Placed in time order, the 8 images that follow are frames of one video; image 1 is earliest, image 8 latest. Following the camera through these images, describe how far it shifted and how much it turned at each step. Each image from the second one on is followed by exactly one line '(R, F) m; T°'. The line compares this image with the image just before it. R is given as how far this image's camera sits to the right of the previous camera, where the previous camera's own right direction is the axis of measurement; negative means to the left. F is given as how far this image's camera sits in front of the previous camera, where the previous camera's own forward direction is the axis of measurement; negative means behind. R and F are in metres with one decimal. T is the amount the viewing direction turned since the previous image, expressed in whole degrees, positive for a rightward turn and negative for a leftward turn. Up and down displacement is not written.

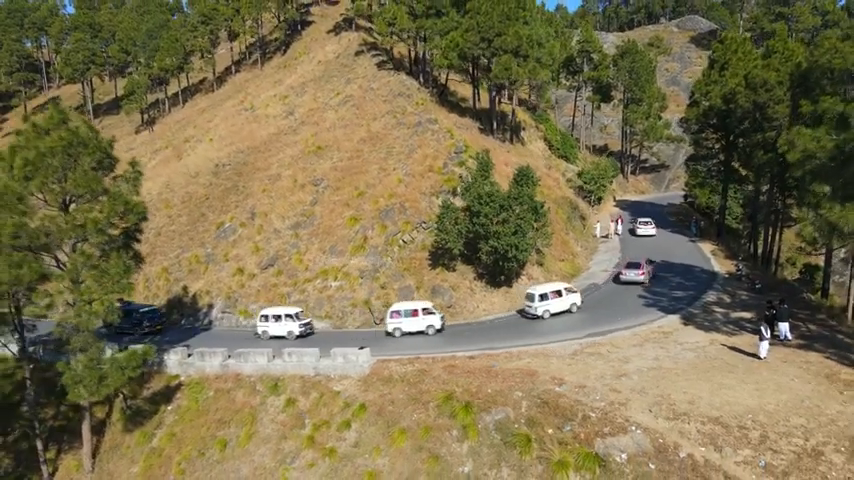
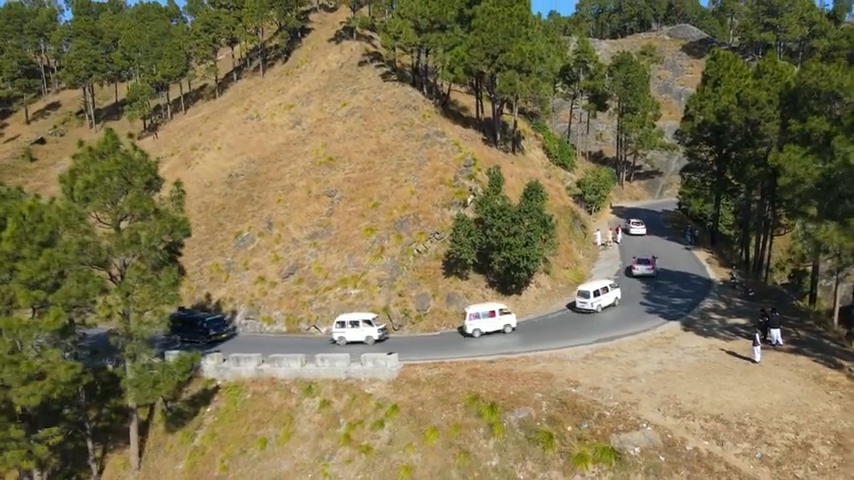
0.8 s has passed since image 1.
(-1.3, -2.1) m; +1°
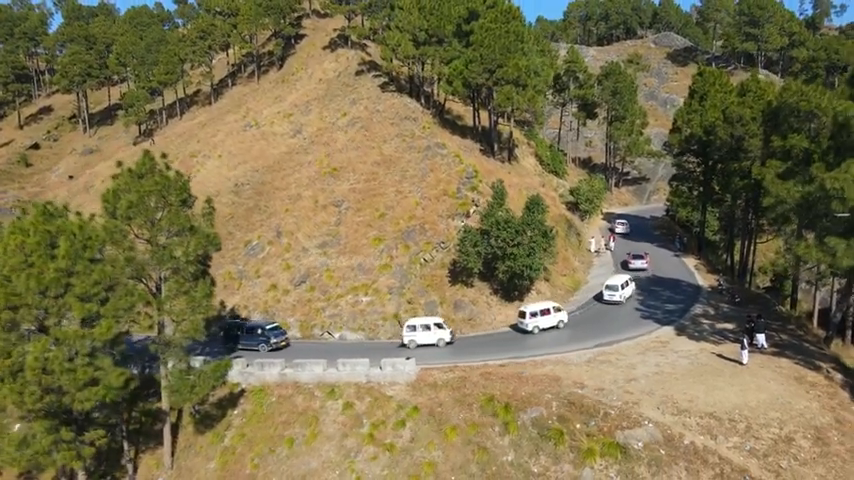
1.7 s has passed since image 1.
(-1.3, -2.0) m; +1°
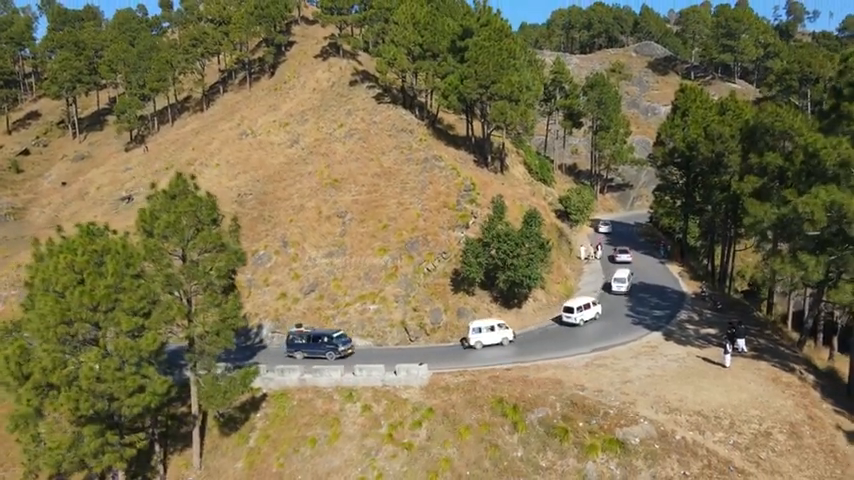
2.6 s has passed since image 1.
(-1.4, -2.3) m; +2°
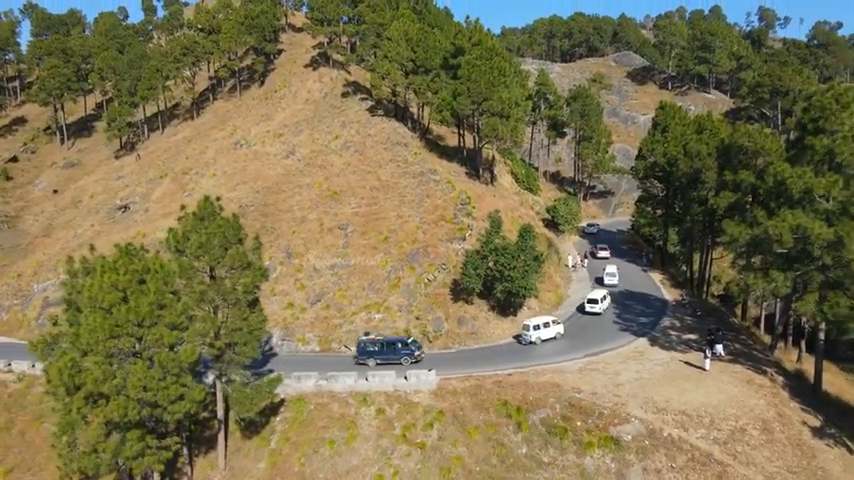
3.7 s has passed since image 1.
(-1.5, -2.6) m; +2°
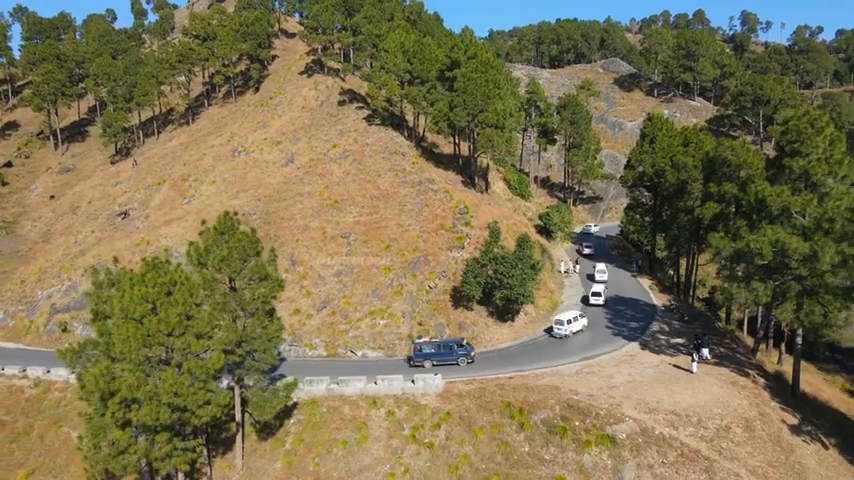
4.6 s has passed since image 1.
(-1.1, -2.0) m; +1°
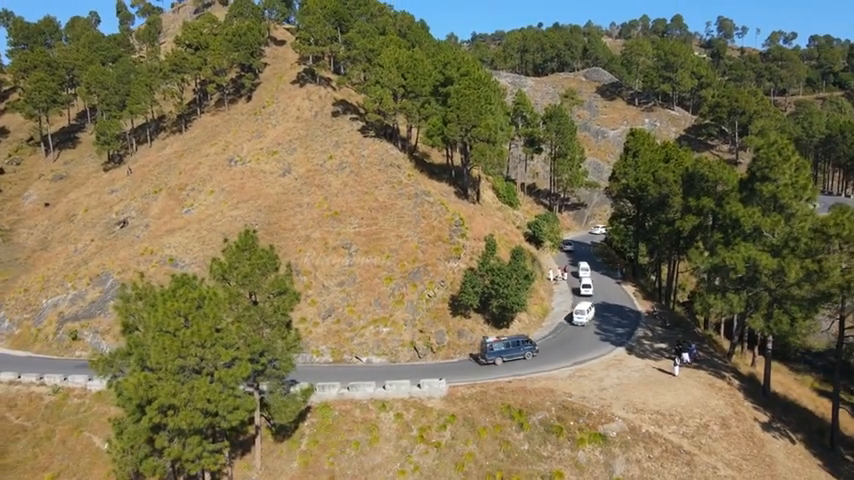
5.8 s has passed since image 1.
(-1.4, -2.8) m; +2°
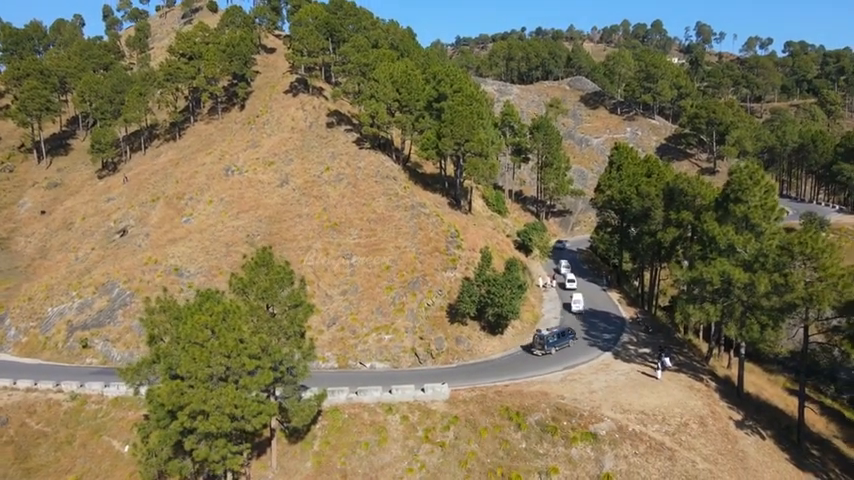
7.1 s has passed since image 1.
(-1.3, -3.0) m; +2°
